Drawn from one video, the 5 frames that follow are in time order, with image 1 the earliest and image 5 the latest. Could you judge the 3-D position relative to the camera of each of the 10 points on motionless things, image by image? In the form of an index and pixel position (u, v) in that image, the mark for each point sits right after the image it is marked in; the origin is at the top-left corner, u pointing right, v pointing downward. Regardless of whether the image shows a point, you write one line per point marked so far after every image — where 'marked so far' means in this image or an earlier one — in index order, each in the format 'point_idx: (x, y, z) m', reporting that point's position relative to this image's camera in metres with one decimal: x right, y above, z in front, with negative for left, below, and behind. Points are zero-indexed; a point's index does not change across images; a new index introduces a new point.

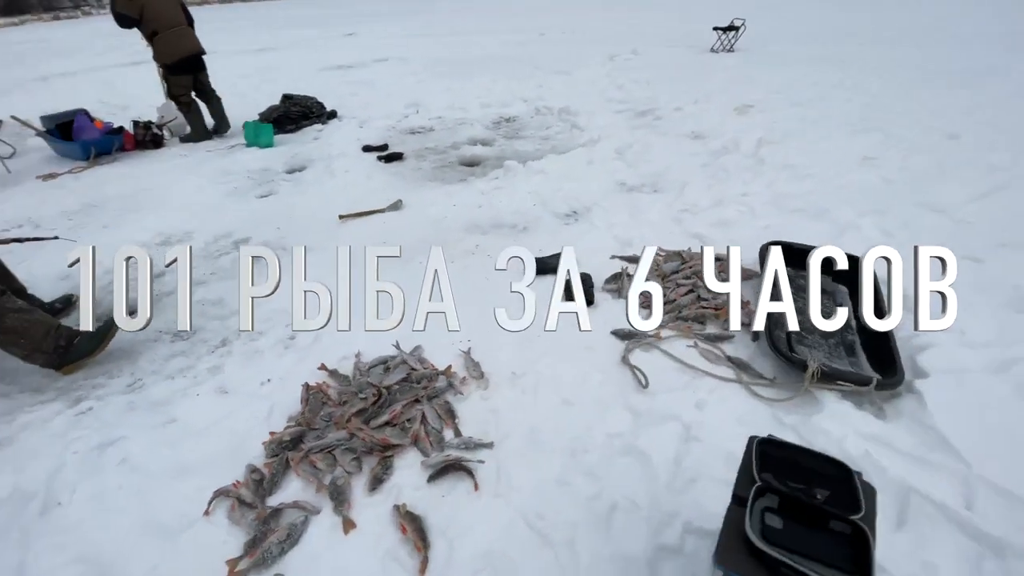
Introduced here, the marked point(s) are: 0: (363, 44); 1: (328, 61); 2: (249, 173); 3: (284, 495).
0: (-5.0, +8.4, +16.0) m
1: (-4.9, +6.2, +12.6) m
2: (-2.9, +1.2, +5.1) m
3: (-0.9, -0.8, +1.9) m
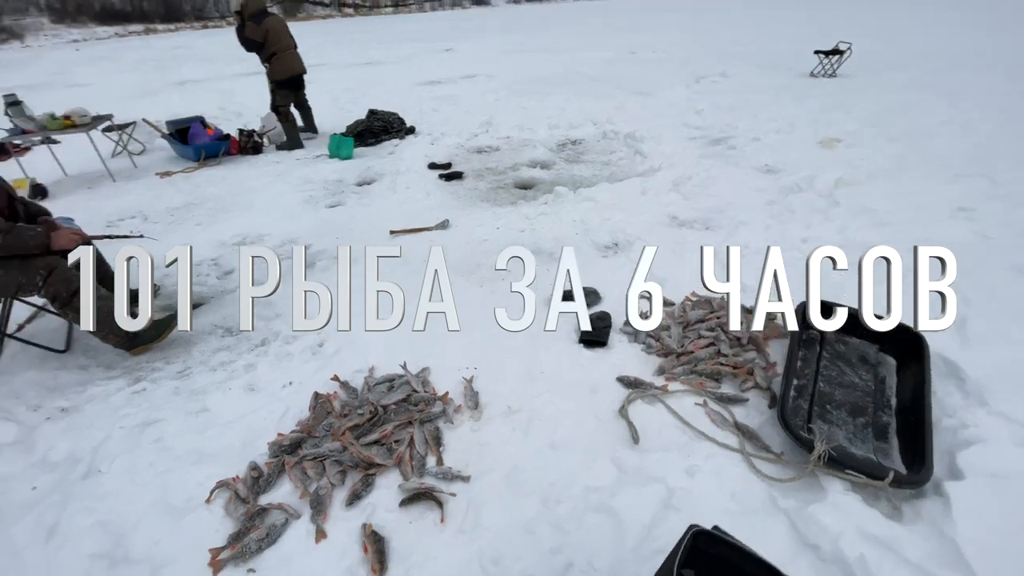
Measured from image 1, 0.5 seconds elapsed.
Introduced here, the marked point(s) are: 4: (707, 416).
0: (-1.9, +8.2, +16.8) m
1: (-2.6, +6.1, +13.4) m
2: (-2.2, +1.2, +5.6) m
3: (-1.0, -0.9, +2.0) m
4: (+0.9, -0.6, +2.3) m
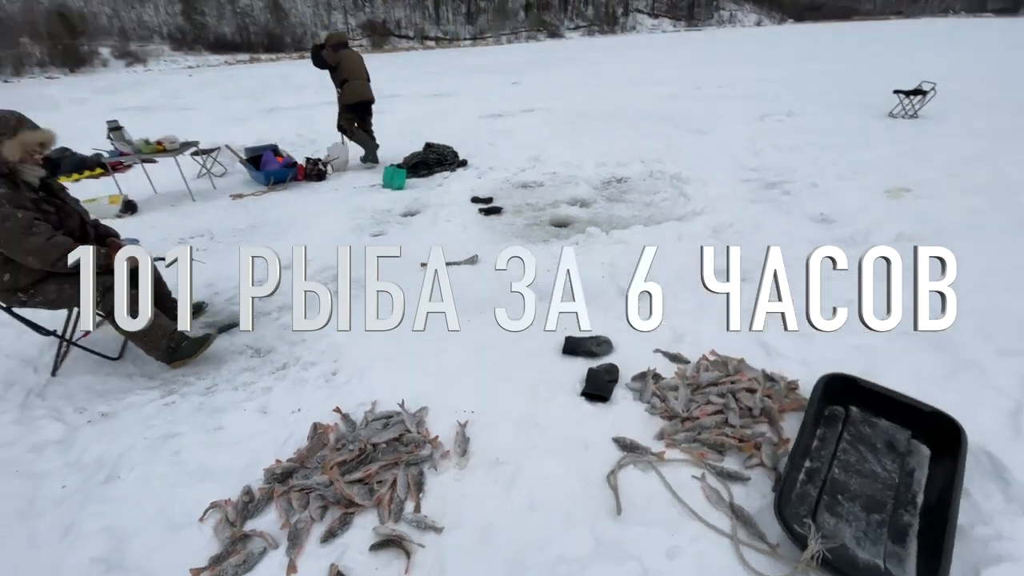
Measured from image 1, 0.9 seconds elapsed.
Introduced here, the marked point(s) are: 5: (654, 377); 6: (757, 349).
0: (+0.4, +7.2, +17.3) m
1: (-0.8, +5.4, +13.9) m
2: (-1.8, +0.9, +5.9) m
3: (-1.1, -1.1, +2.1) m
4: (+0.9, -0.9, +2.1) m
5: (+0.8, -0.5, +2.7) m
6: (+1.5, -0.4, +3.0) m
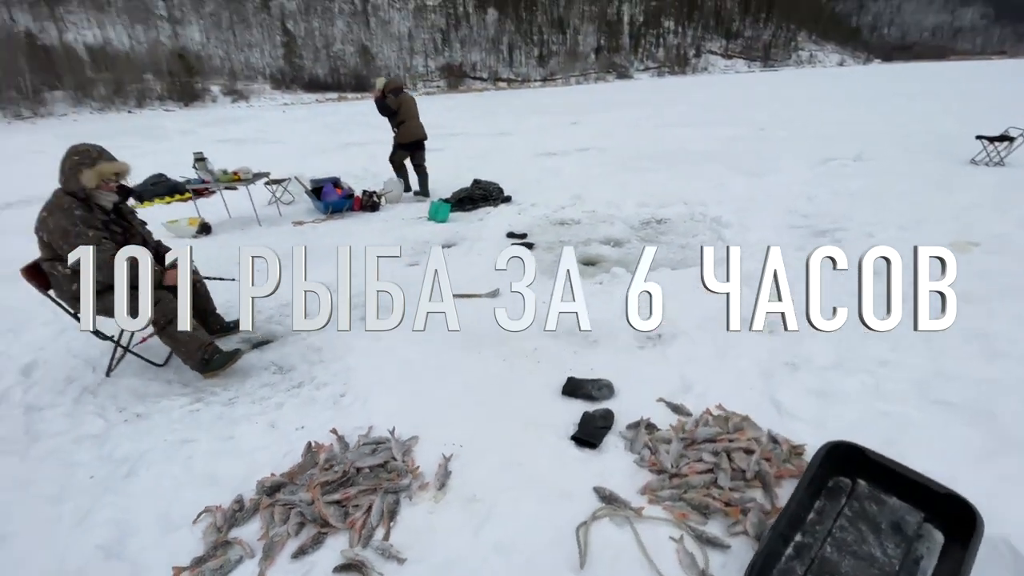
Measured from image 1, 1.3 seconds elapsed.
0: (+2.6, +5.9, +17.6) m
1: (+0.9, +4.3, +14.3) m
2: (-1.3, +0.6, +6.2) m
3: (-1.3, -1.2, +2.2) m
4: (+0.7, -1.1, +2.0) m
5: (+0.8, -0.8, +2.6) m
6: (+1.5, -0.7, +2.8) m
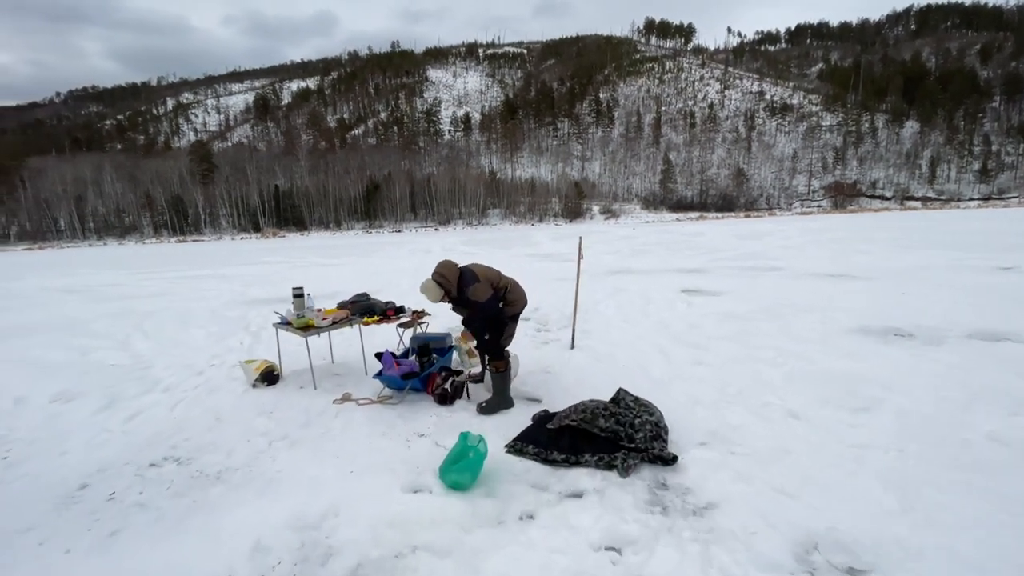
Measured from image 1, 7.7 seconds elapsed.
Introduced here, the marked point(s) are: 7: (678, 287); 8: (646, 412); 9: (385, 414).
0: (+10.1, -0.1, +9.4) m
1: (+6.4, -0.5, +7.9) m
2: (-1.2, -1.6, +2.8) m
3: (-4.1, -2.2, -0.4) m
4: (-2.7, -2.3, -1.9) m
5: (-2.2, -2.1, -1.4) m
6: (-1.5, -2.2, -1.7) m
7: (+3.9, 0.0, +11.2) m
8: (+1.0, -1.0, +3.7) m
9: (-1.3, -1.3, +4.5) m
